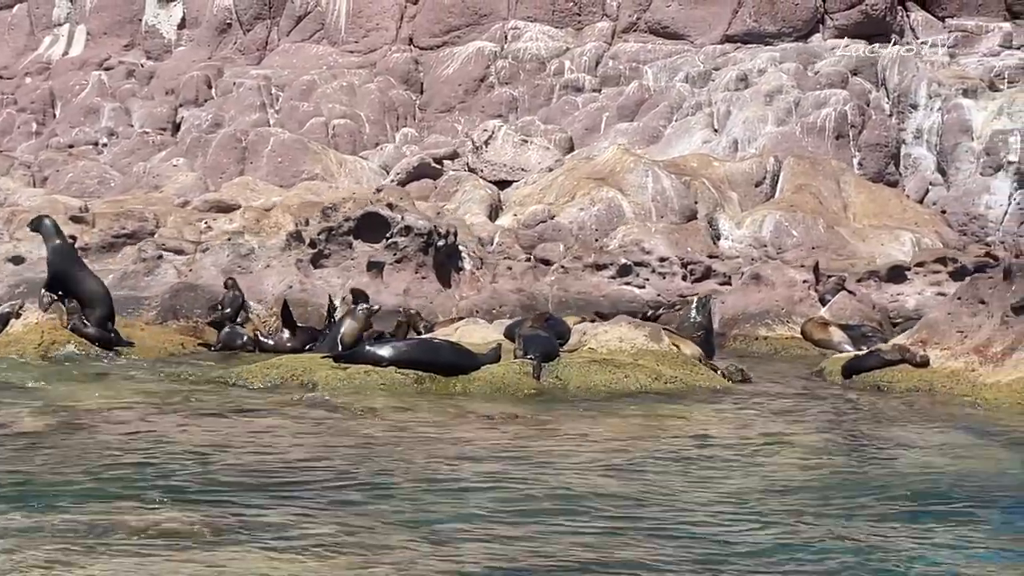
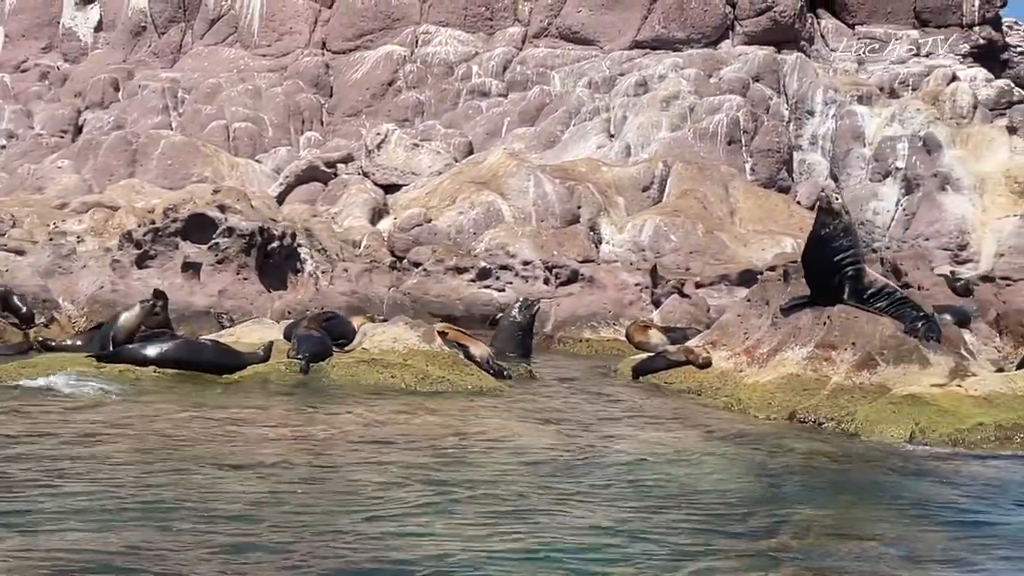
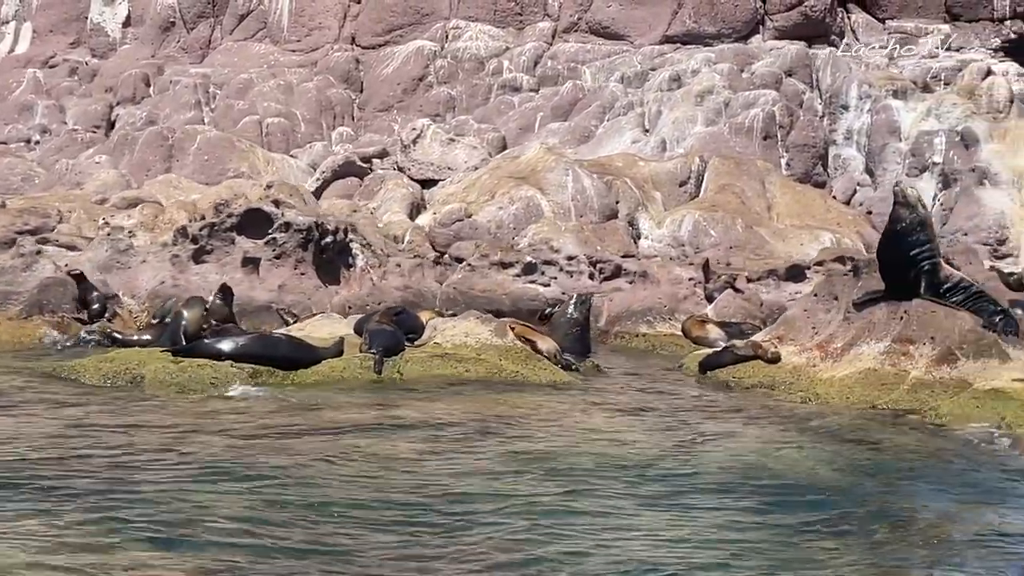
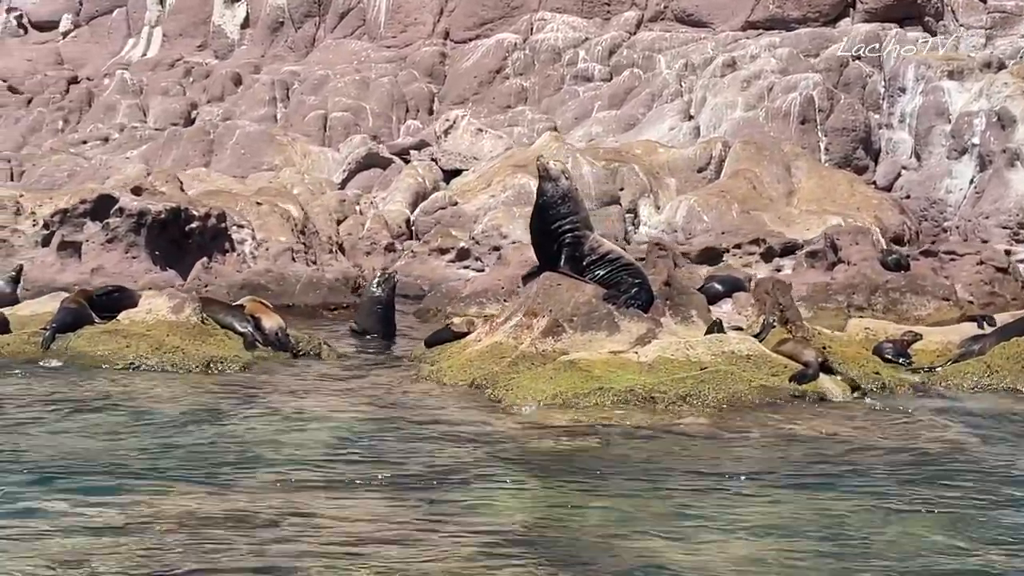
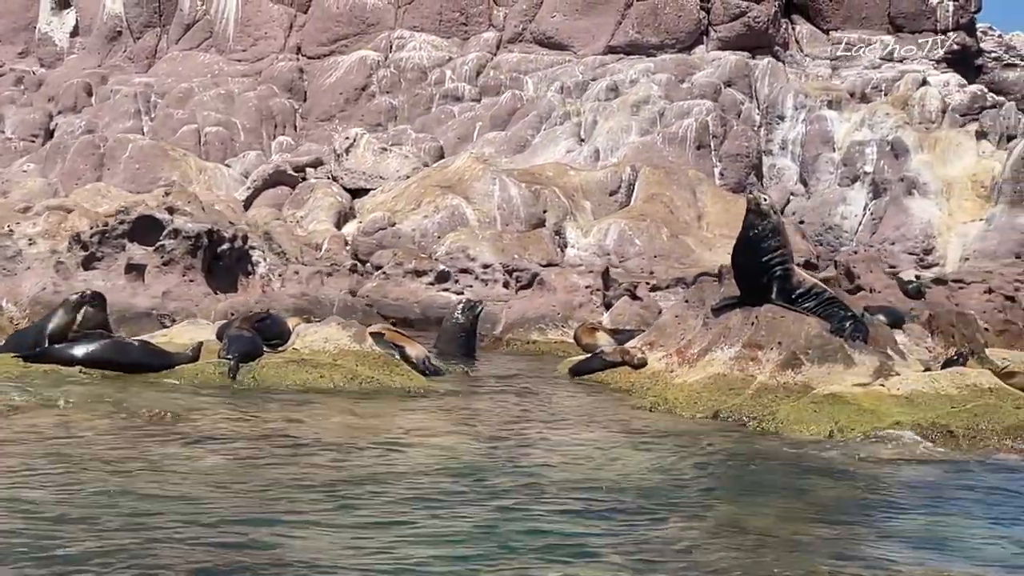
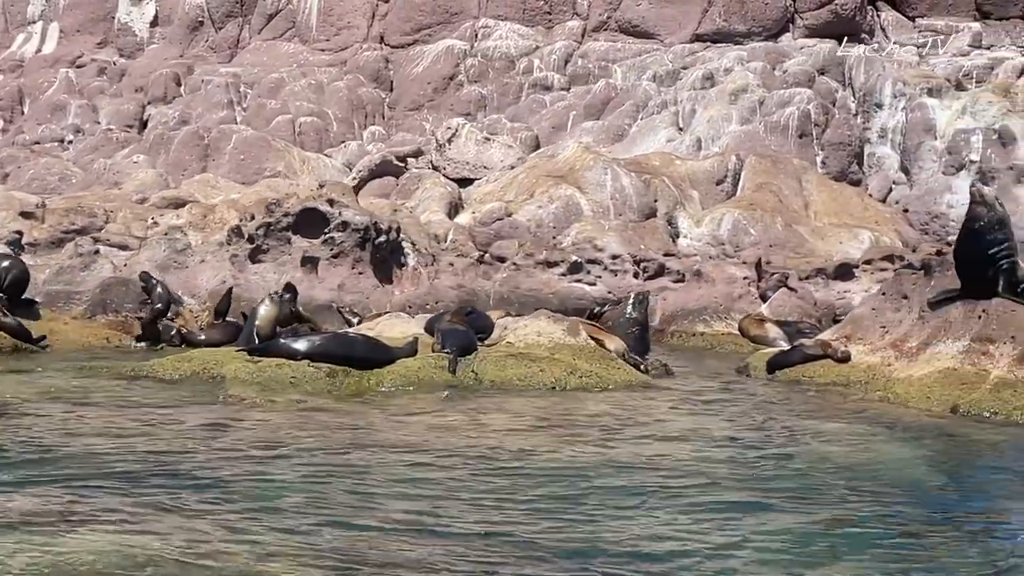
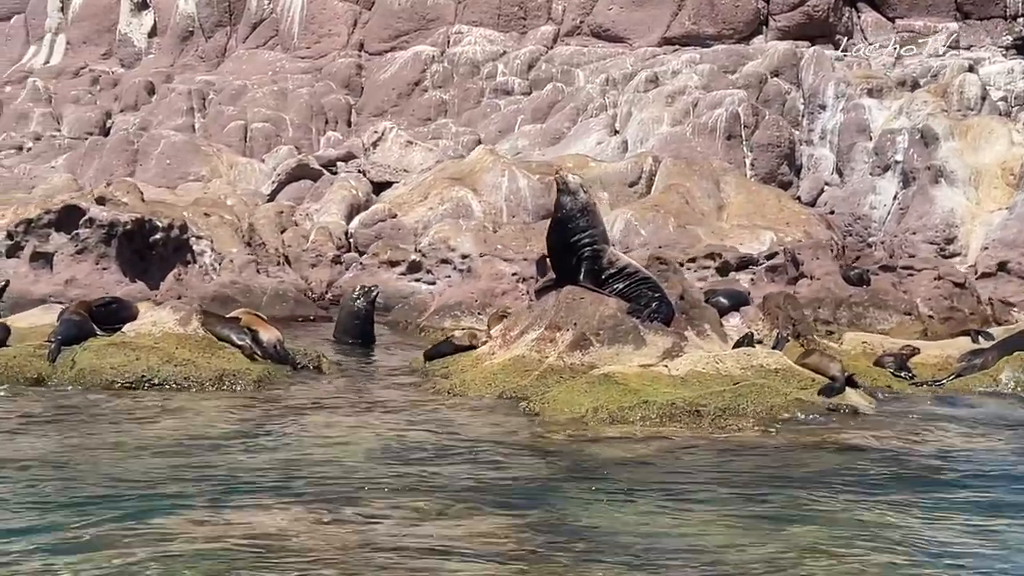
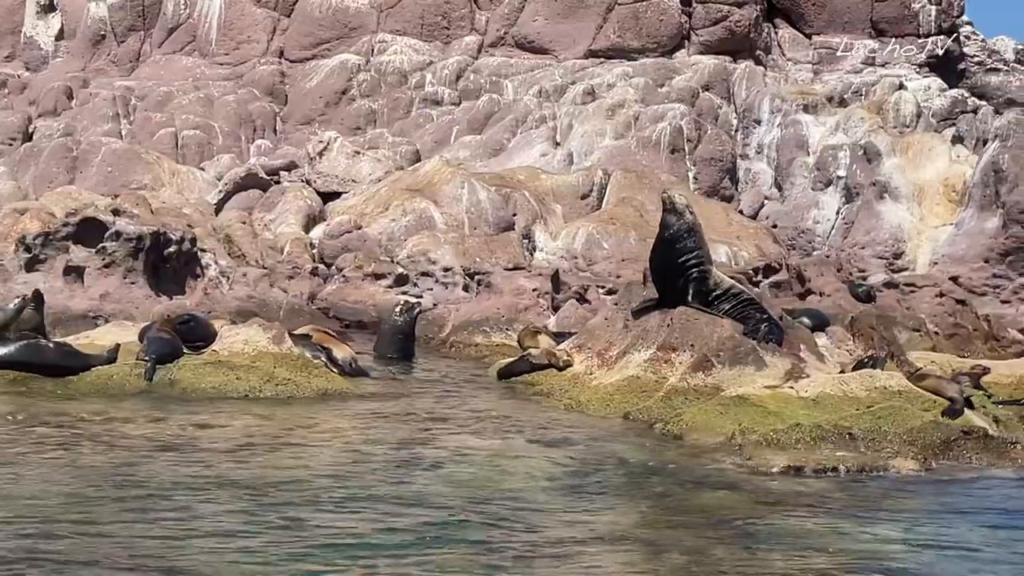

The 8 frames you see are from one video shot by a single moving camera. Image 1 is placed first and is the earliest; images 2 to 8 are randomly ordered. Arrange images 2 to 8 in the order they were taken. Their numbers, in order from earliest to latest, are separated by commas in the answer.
6, 3, 2, 5, 8, 7, 4
